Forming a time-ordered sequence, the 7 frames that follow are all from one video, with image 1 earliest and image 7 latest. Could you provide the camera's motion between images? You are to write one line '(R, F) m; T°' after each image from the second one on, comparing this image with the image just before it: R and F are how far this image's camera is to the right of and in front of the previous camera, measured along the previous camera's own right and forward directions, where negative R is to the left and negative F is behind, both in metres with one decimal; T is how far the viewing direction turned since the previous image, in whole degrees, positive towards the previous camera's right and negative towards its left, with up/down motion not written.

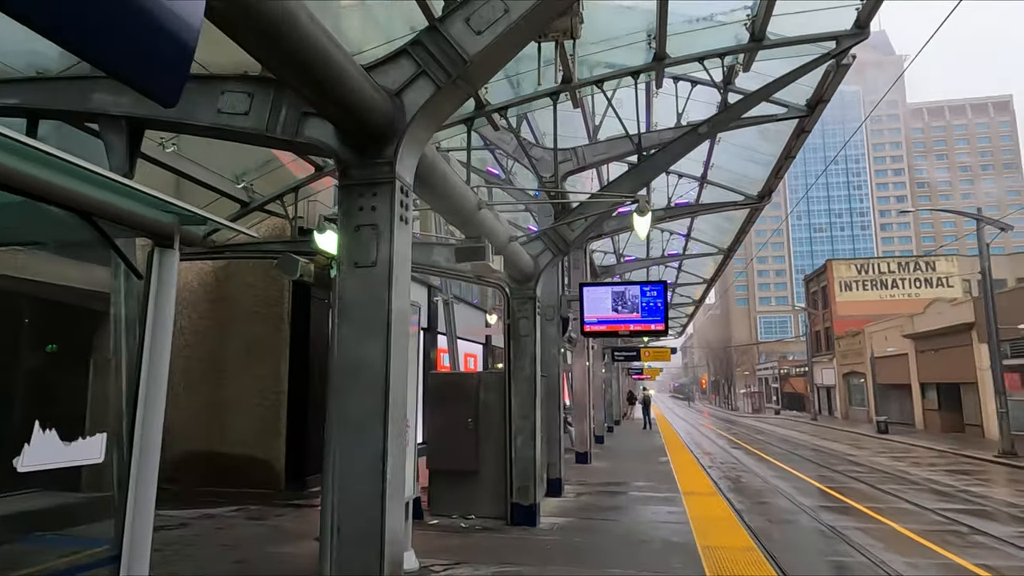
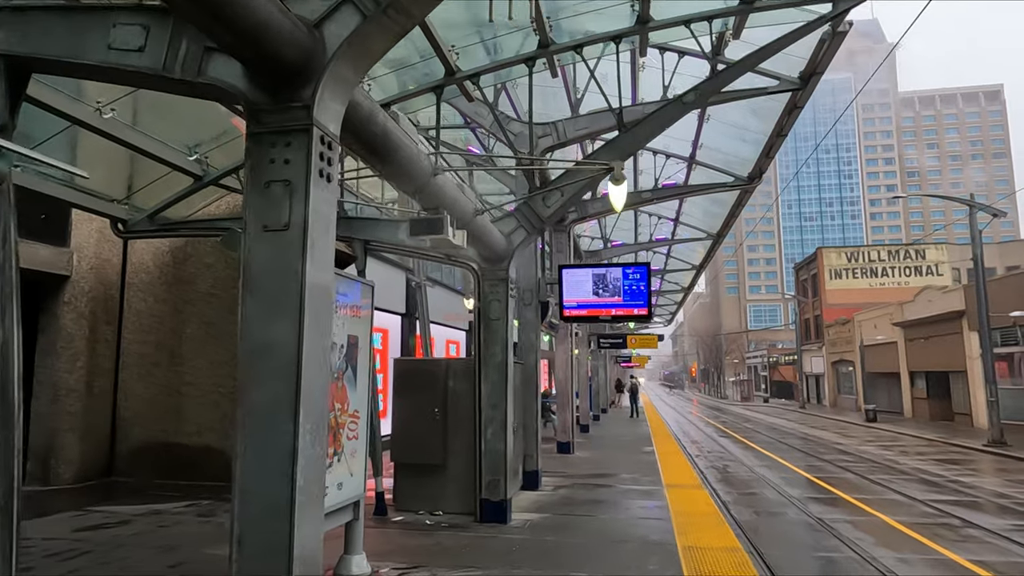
(+0.3, +0.6) m; +1°
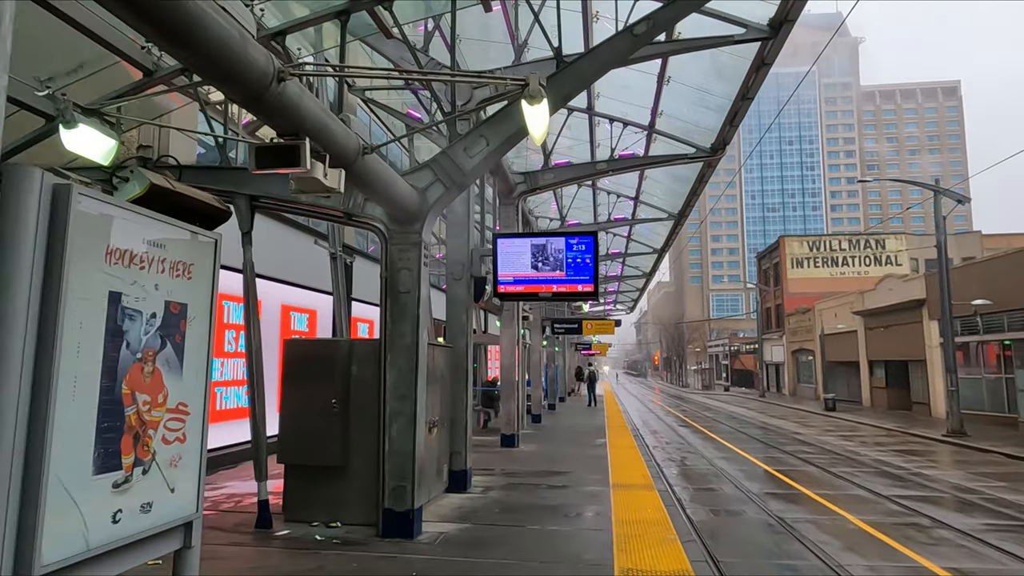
(+0.5, +1.4) m; +3°
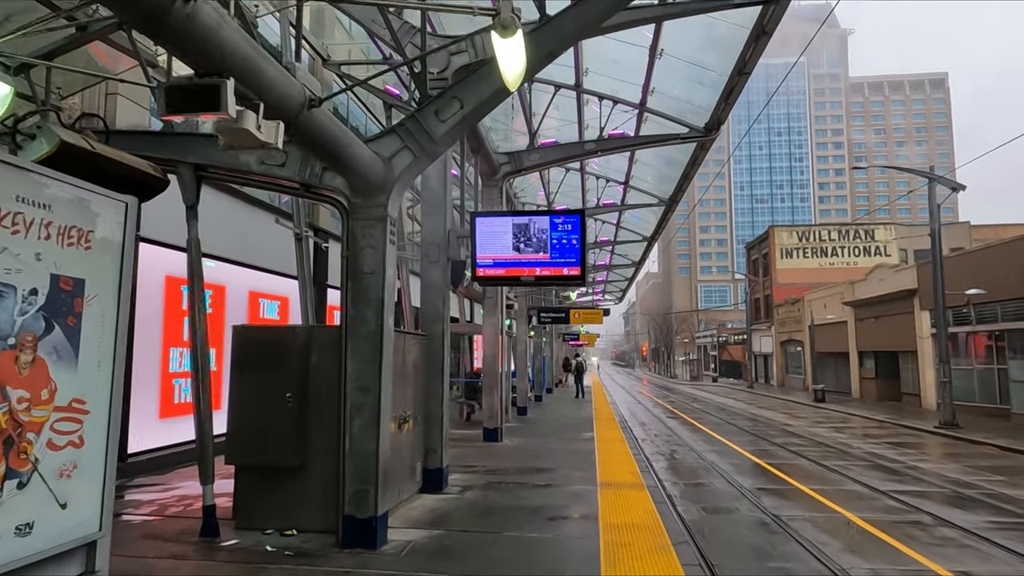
(+0.1, +0.7) m; +1°
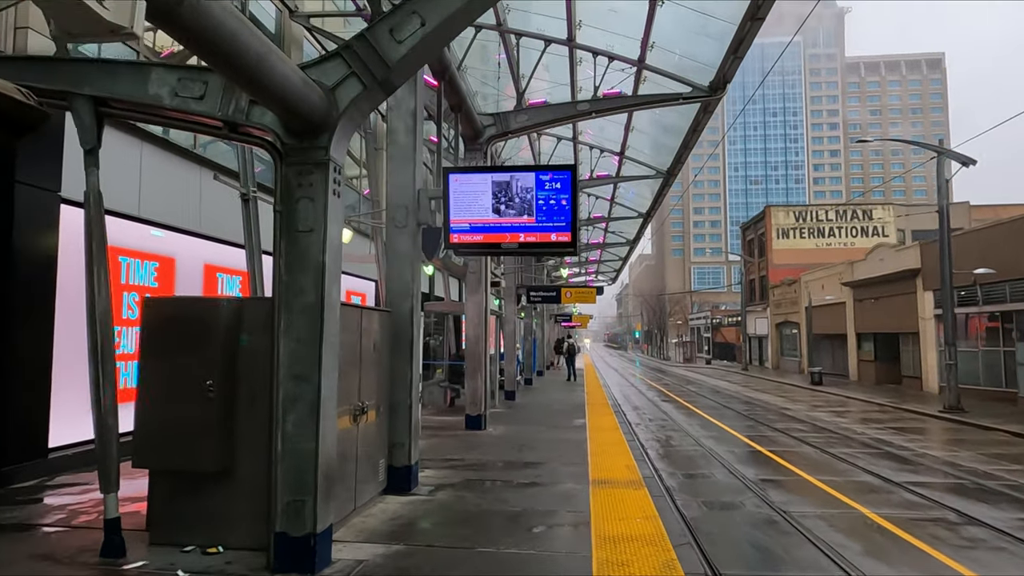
(+0.1, +1.2) m; +1°
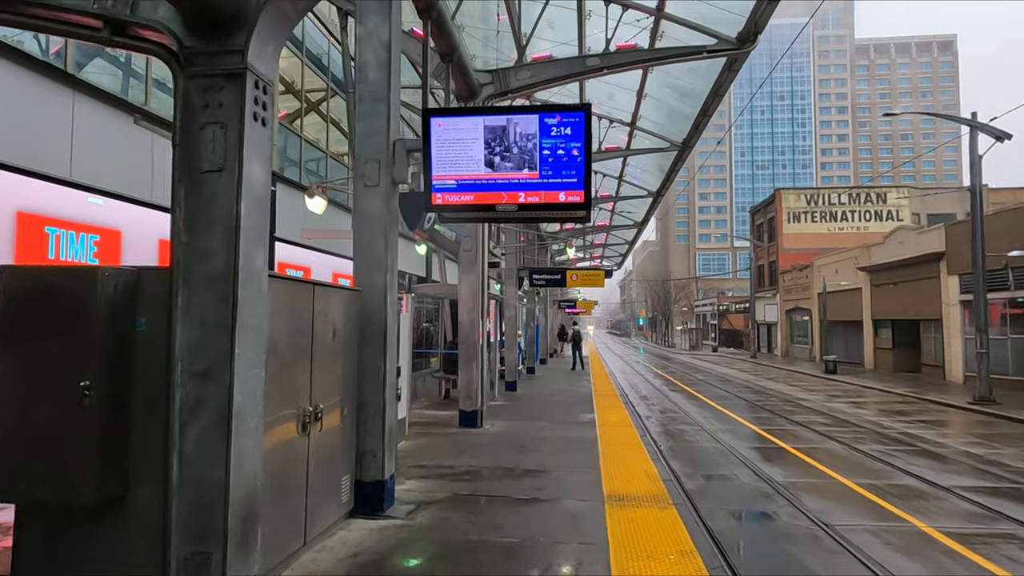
(0.0, +1.4) m; 0°
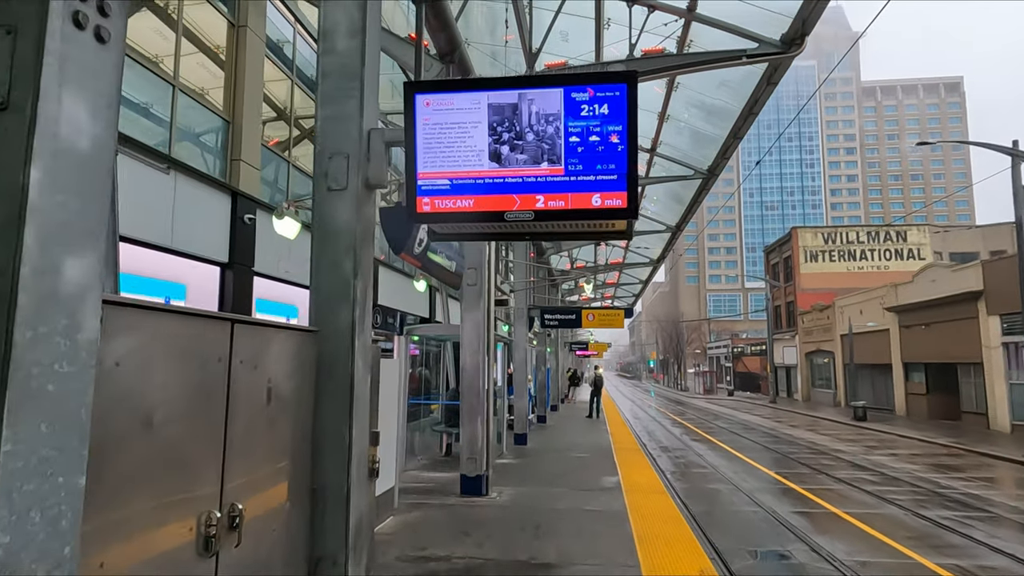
(0.0, +1.6) m; -1°
